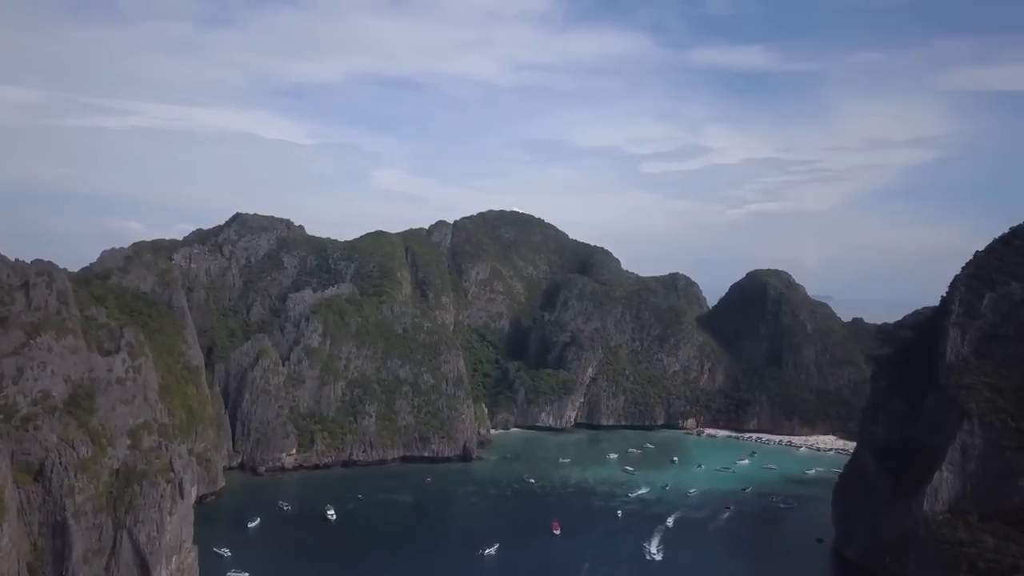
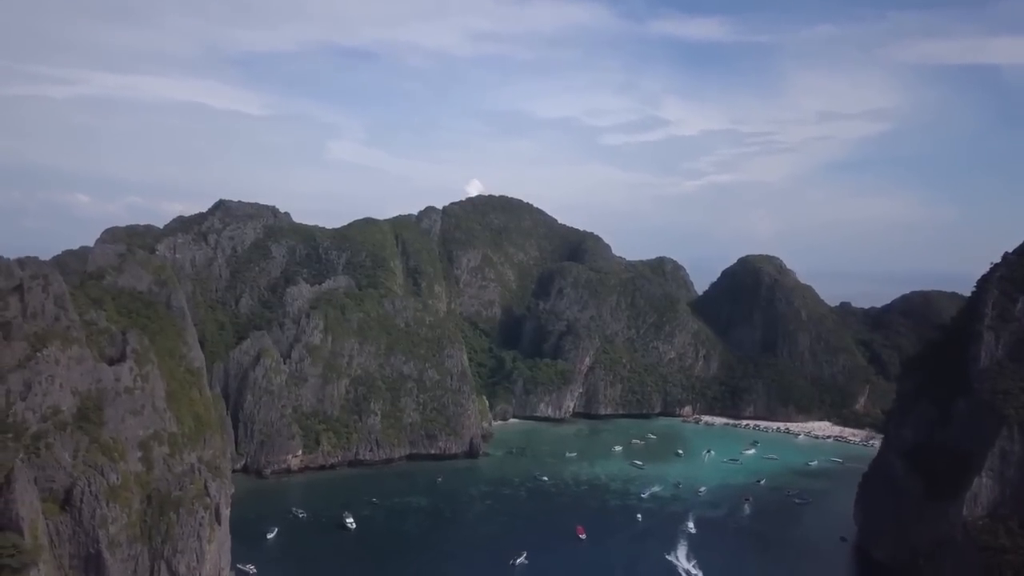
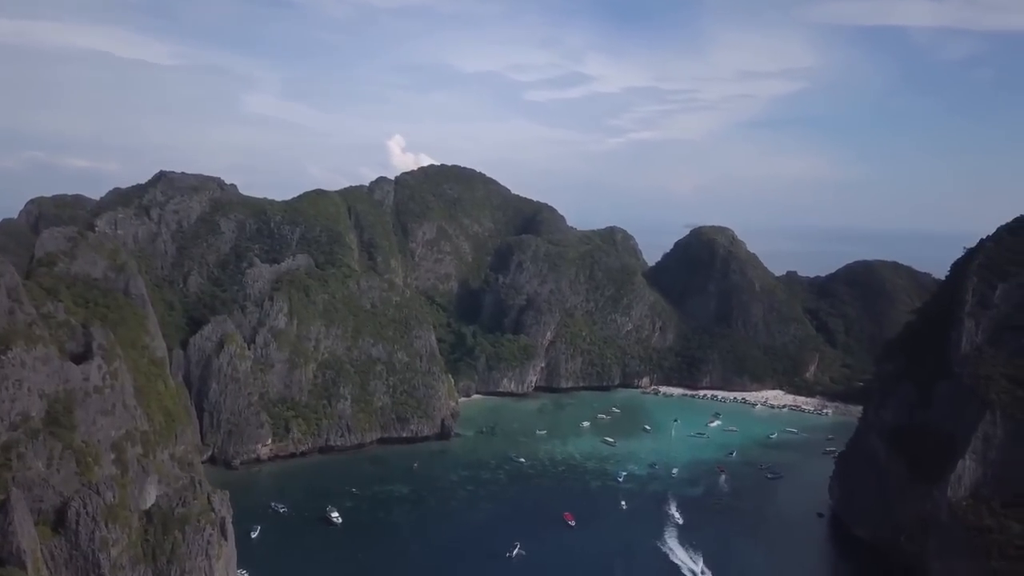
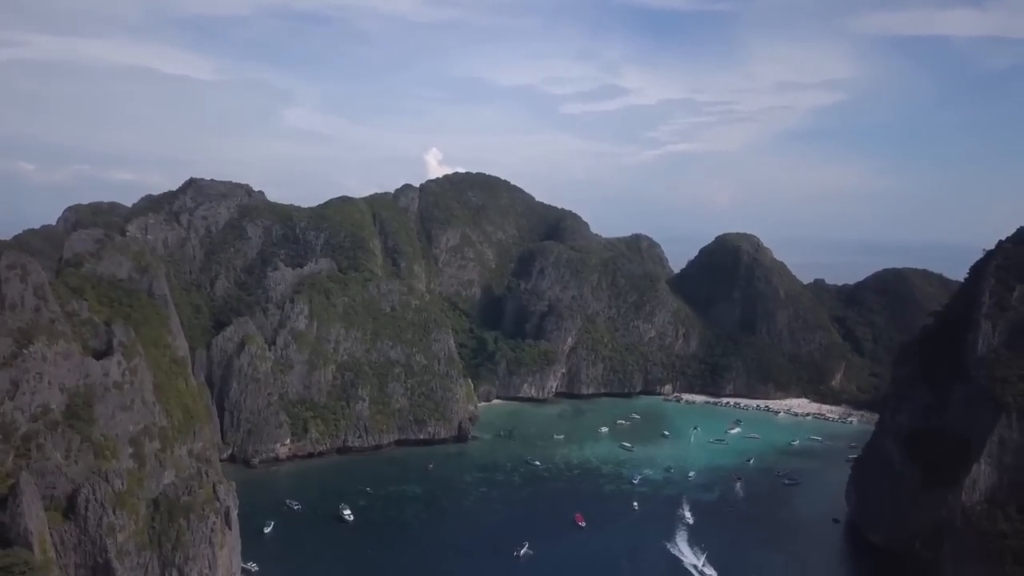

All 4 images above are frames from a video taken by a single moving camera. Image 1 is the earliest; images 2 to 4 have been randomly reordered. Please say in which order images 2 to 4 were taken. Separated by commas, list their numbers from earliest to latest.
2, 4, 3
